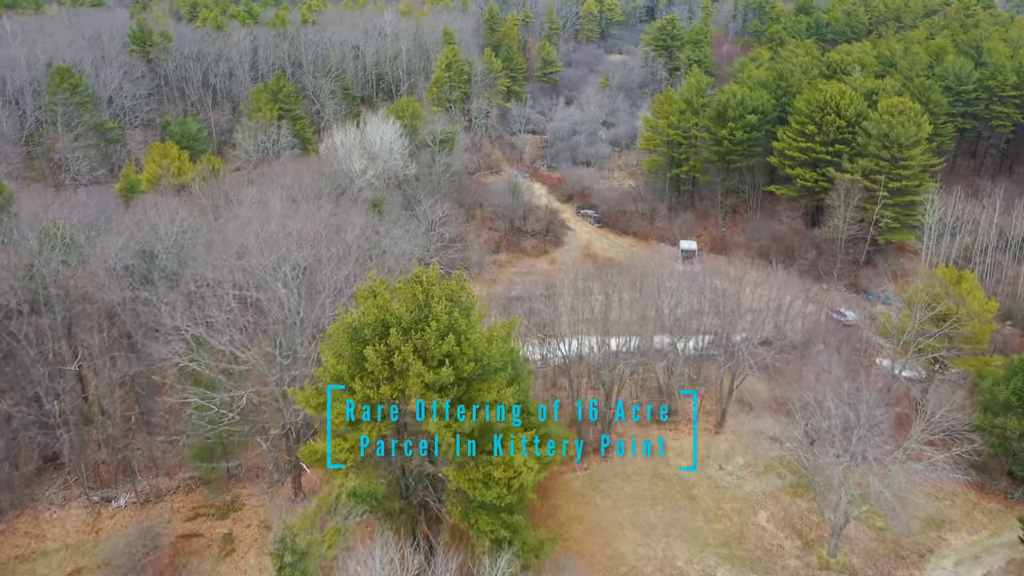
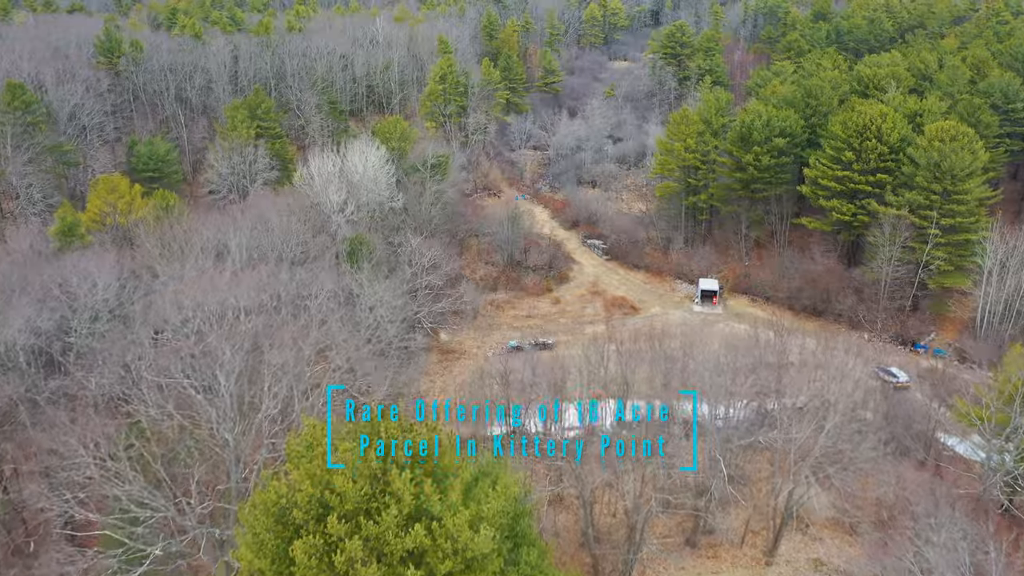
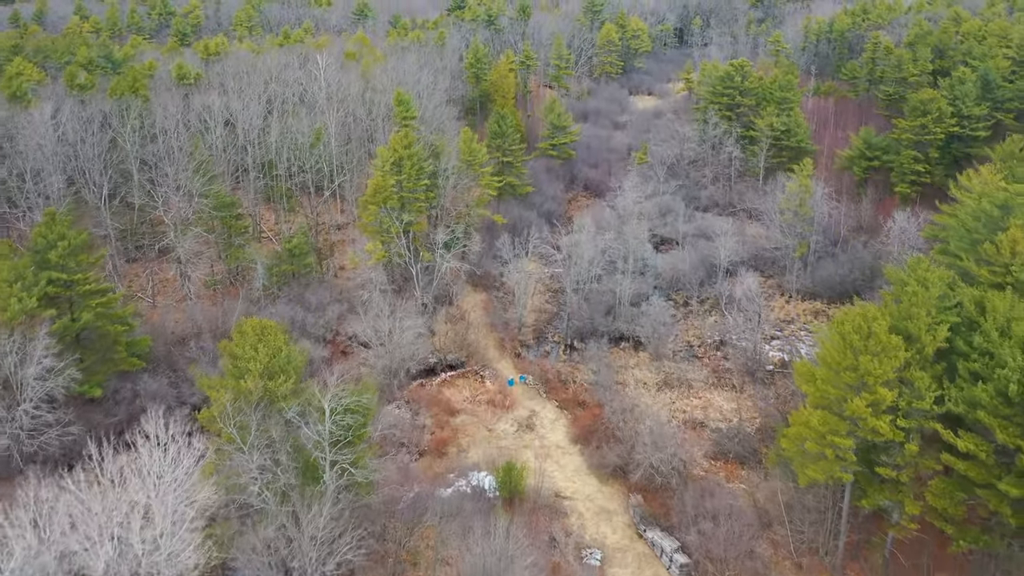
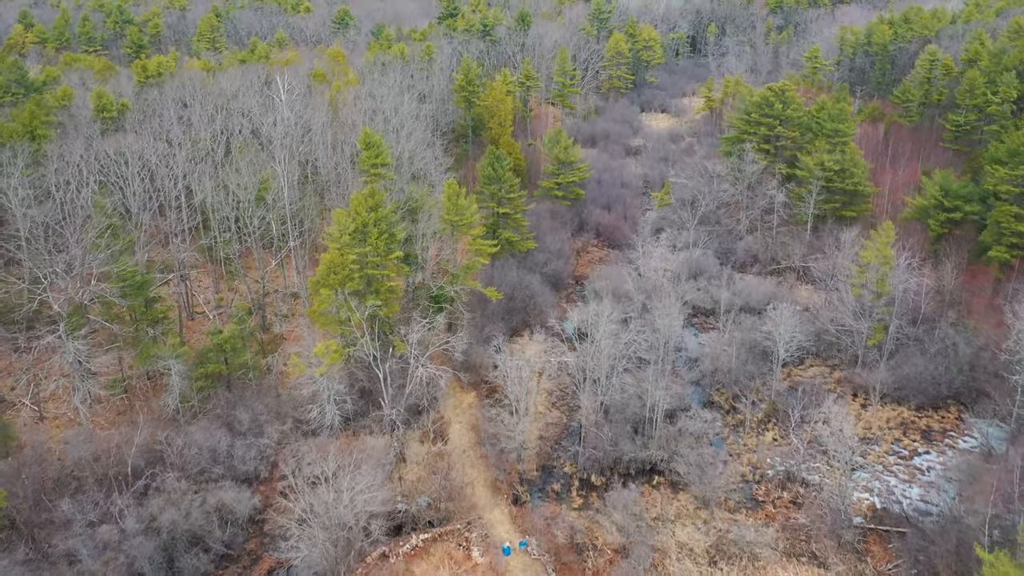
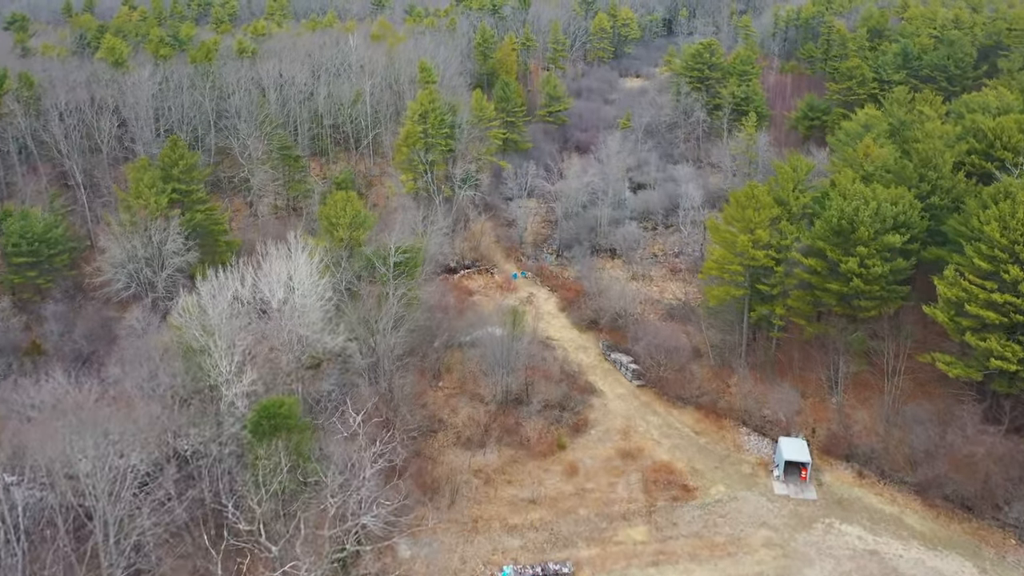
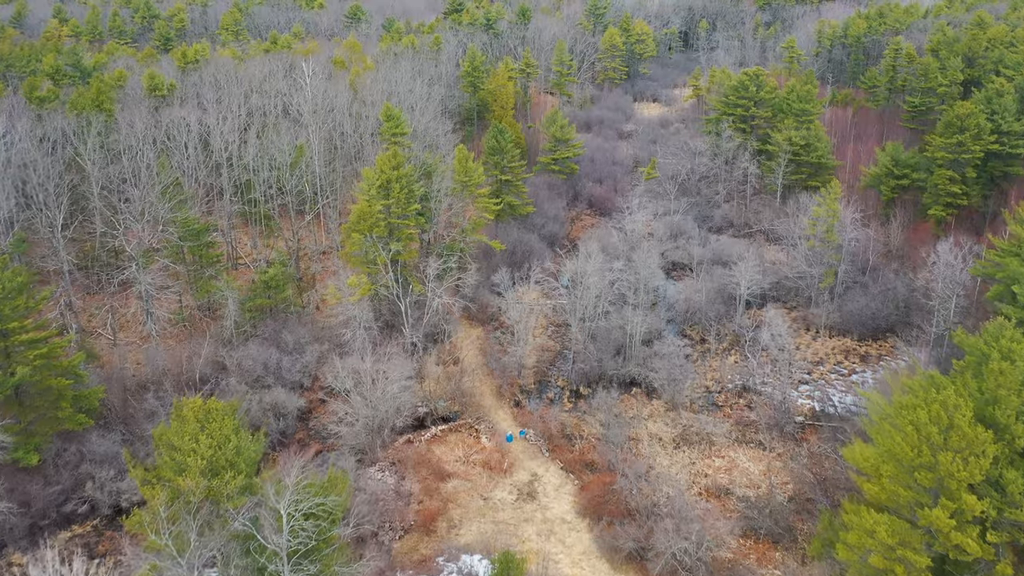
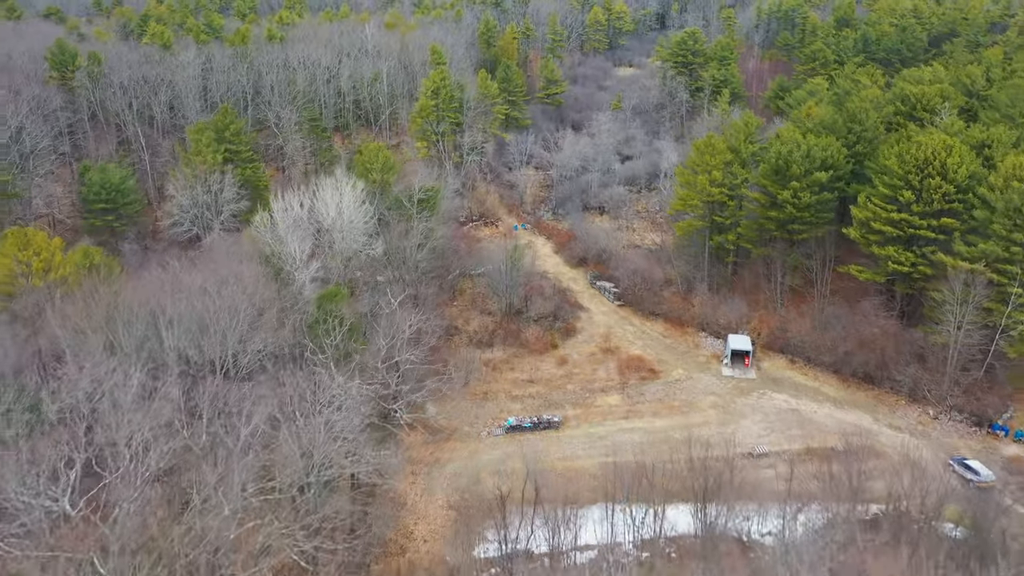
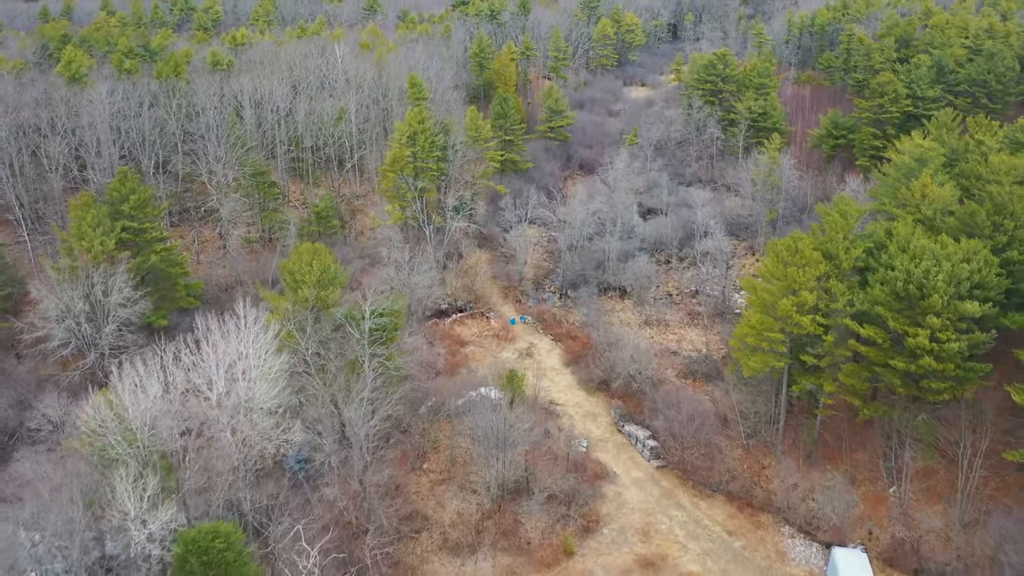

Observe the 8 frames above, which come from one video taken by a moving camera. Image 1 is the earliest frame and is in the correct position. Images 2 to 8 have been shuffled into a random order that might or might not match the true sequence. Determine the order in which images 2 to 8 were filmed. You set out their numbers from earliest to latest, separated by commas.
2, 7, 5, 8, 3, 6, 4
